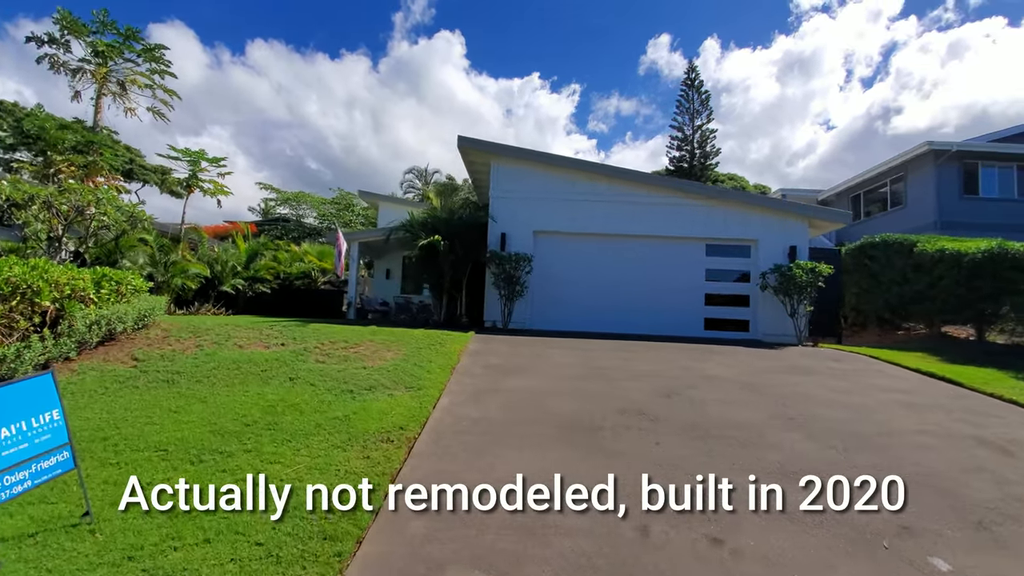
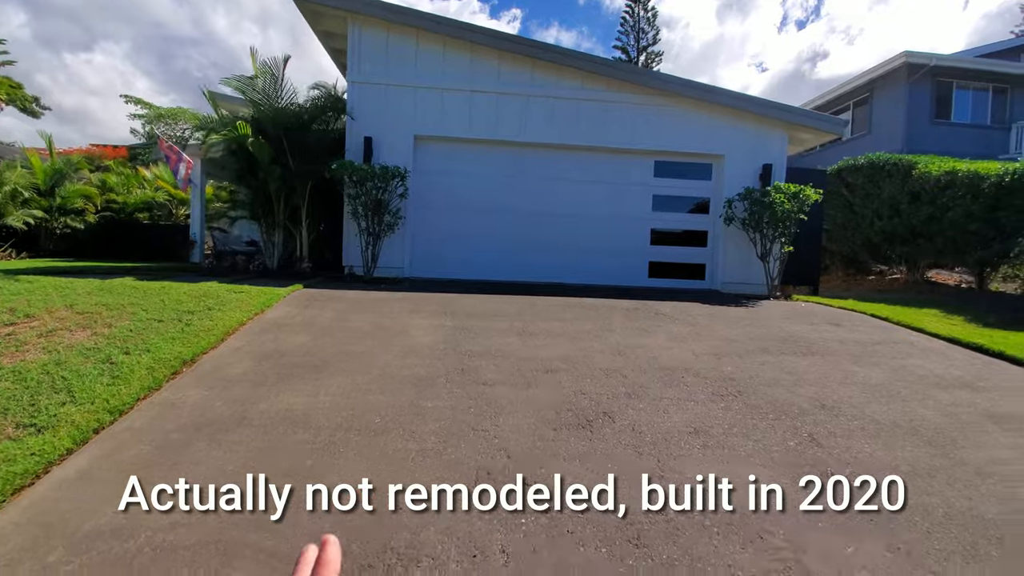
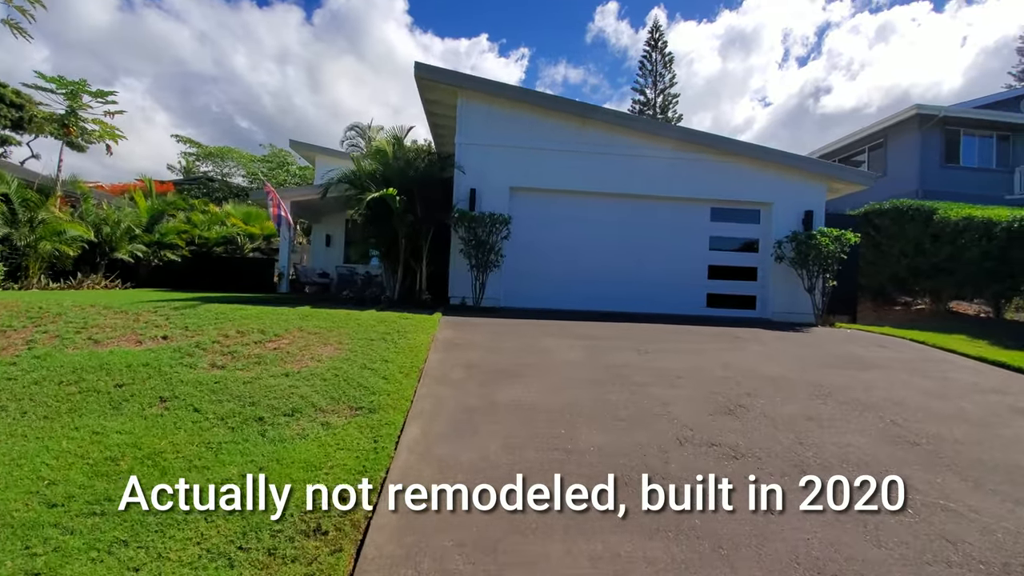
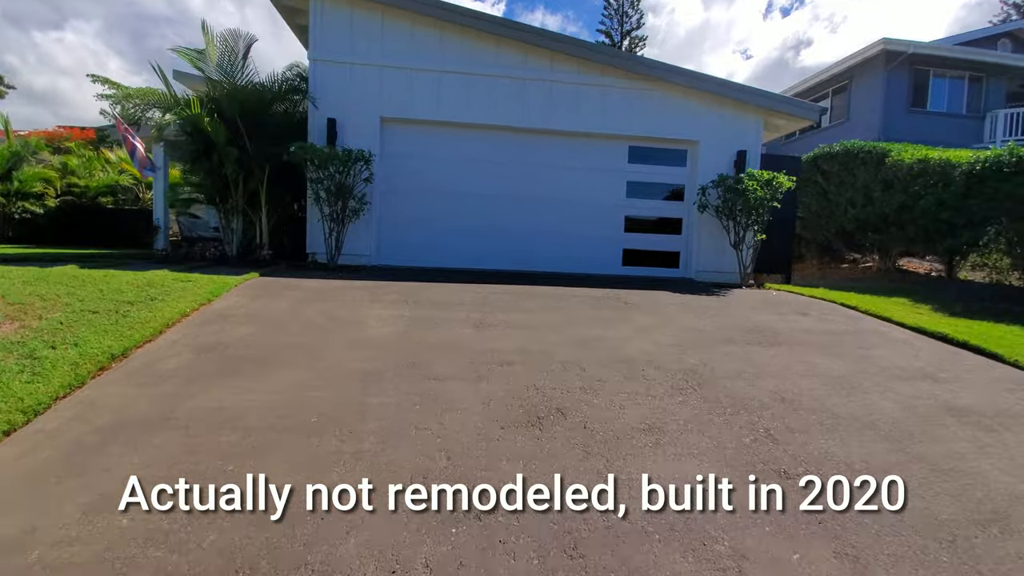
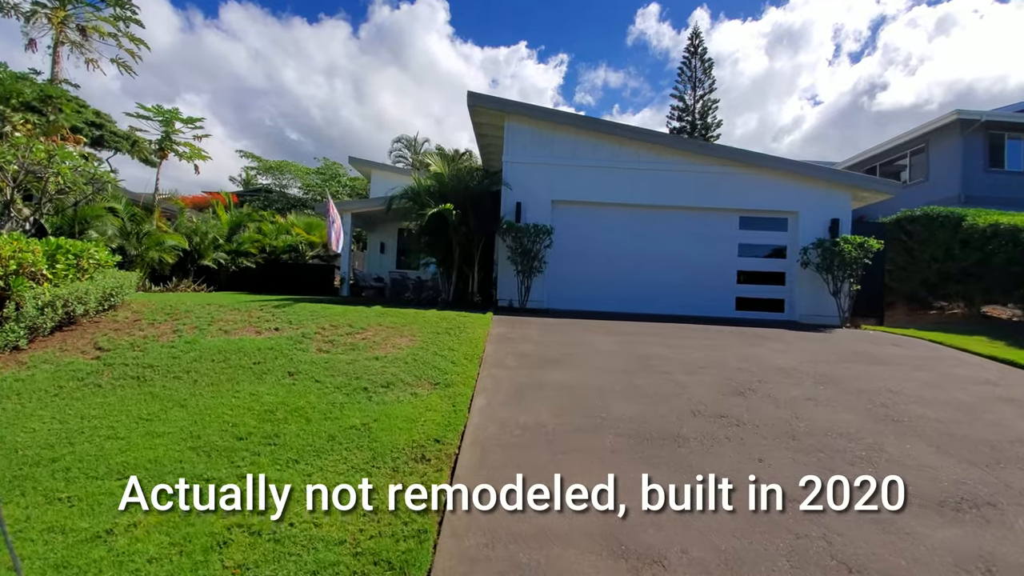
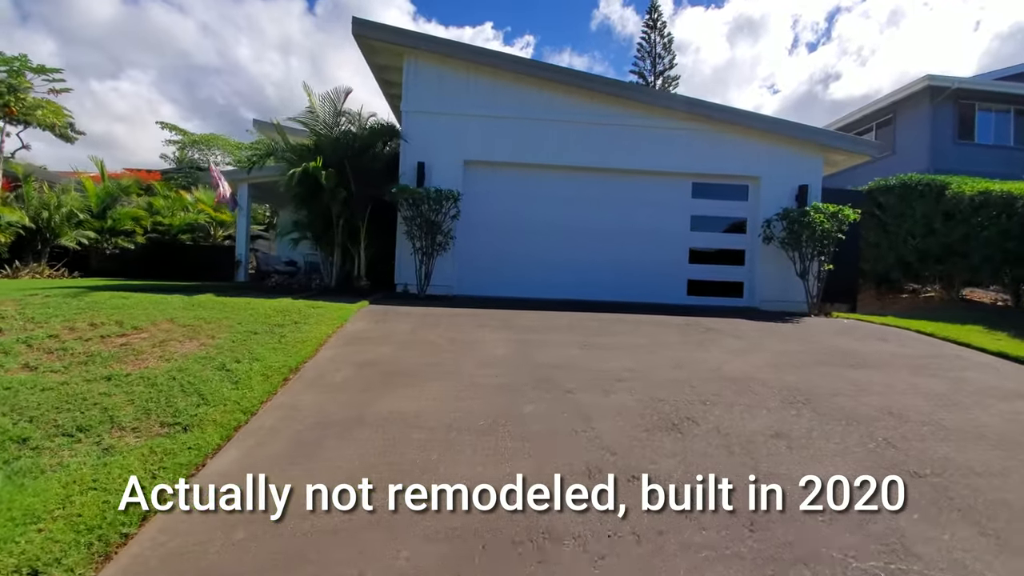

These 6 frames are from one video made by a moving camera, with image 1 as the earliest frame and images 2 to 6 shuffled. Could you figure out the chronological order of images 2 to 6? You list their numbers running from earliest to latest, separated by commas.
5, 3, 6, 2, 4
